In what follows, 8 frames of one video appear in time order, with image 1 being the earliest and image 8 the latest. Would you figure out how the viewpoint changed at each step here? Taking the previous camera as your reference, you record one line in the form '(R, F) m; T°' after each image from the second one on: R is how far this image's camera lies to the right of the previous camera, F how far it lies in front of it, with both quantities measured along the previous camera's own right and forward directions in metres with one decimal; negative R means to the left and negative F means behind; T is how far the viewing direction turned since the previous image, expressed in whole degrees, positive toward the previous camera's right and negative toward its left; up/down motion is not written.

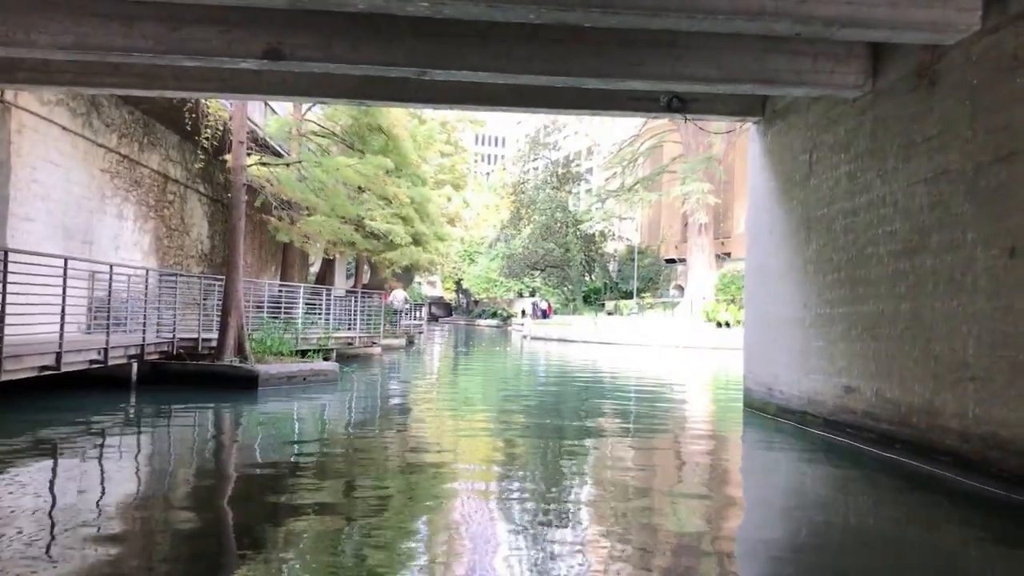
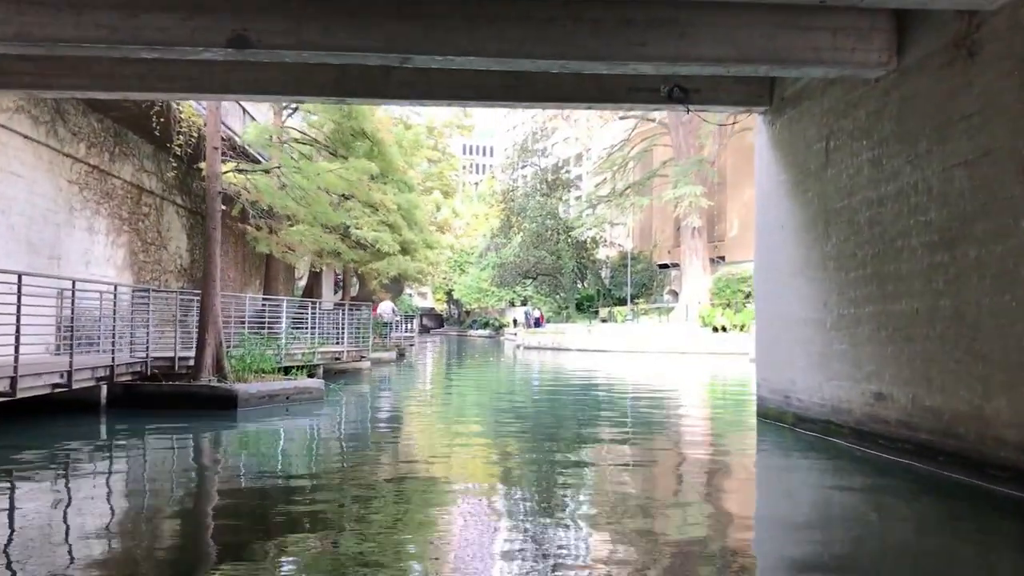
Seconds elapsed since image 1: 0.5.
(0.0, +0.7) m; +1°
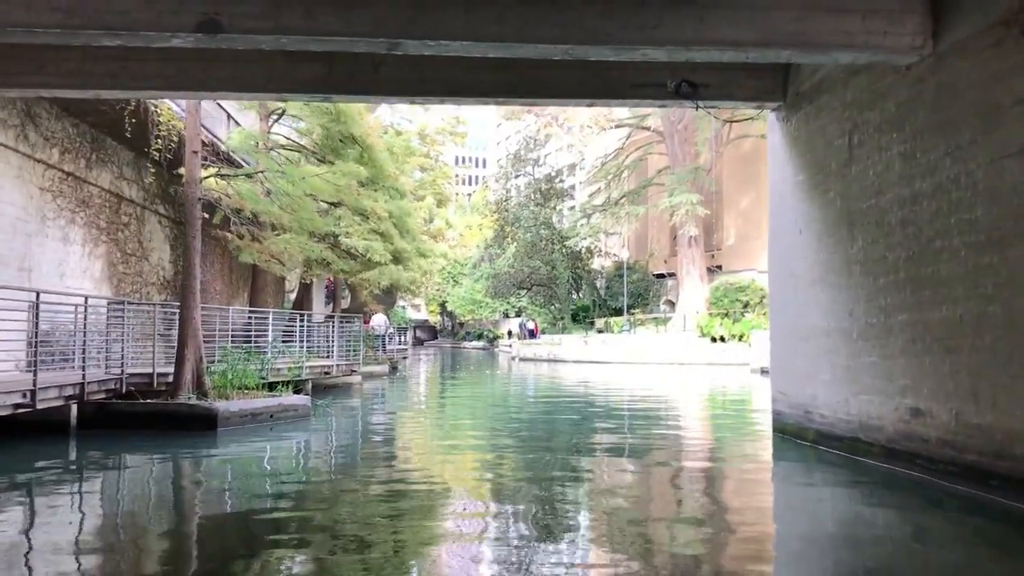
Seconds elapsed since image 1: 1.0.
(0.0, +0.6) m; 0°
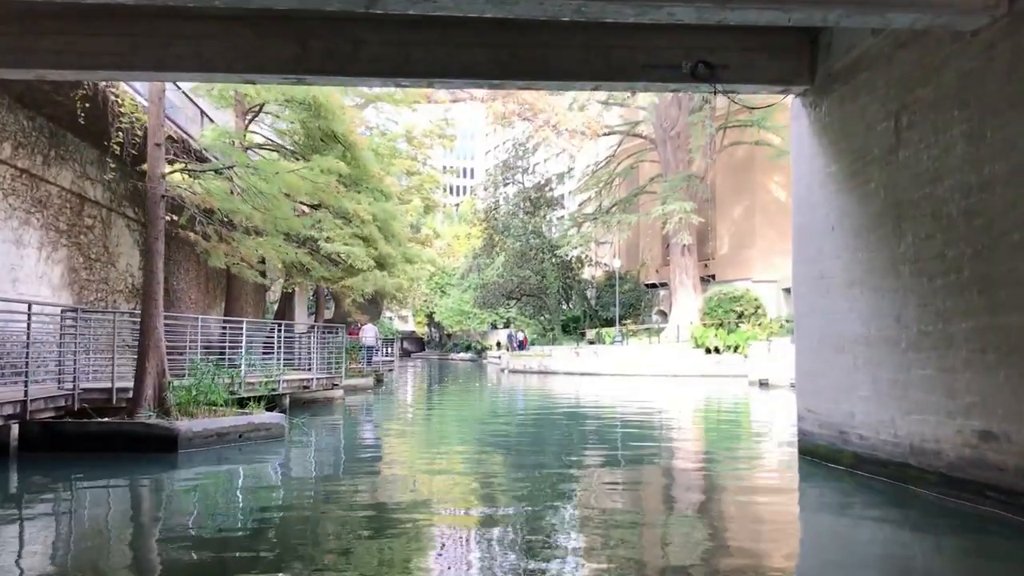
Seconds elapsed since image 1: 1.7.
(-0.1, +1.0) m; +1°
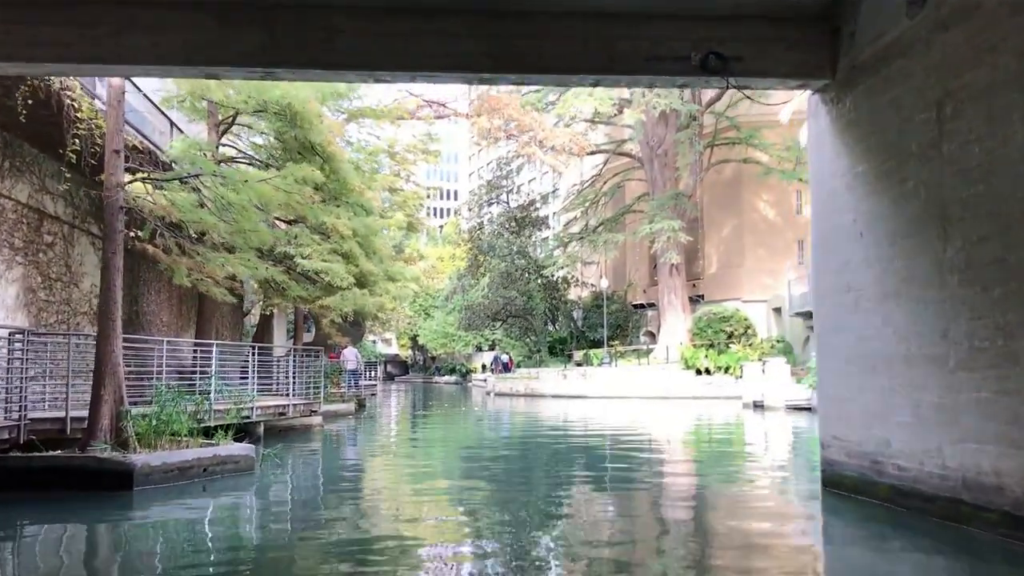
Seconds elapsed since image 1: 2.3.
(-0.1, +0.8) m; +1°
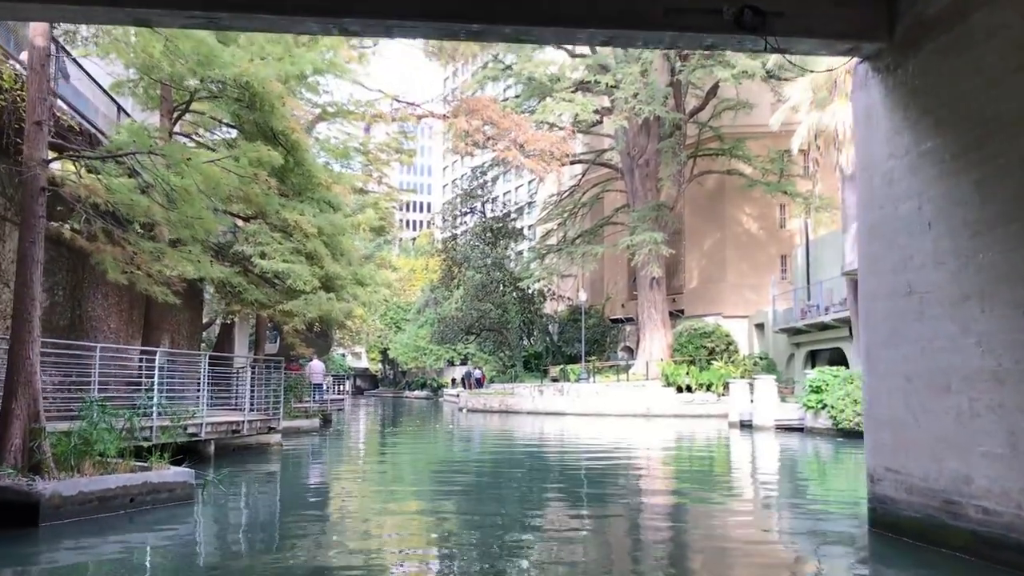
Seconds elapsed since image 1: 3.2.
(-0.1, +1.2) m; +2°
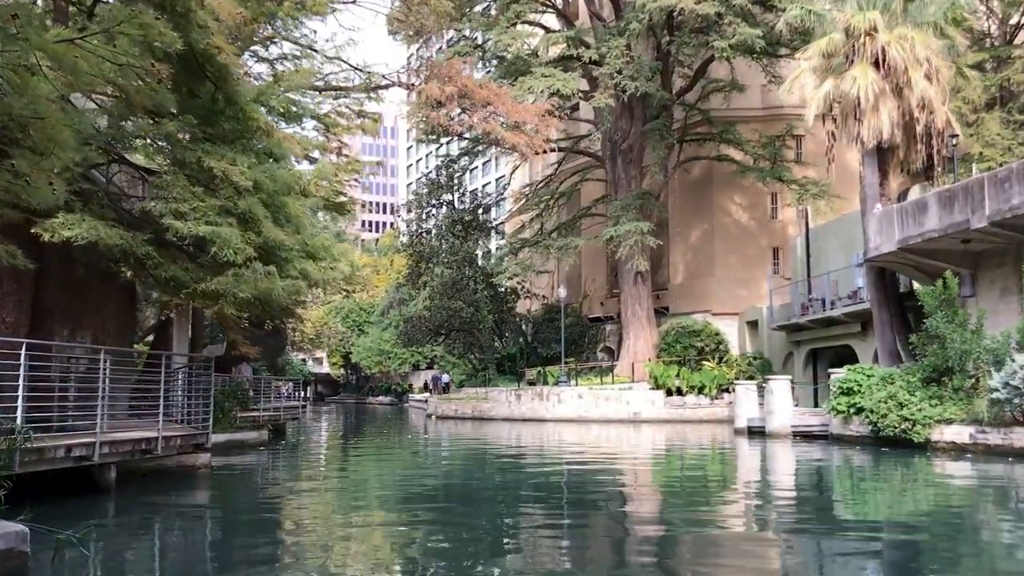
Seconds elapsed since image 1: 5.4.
(-0.4, +2.9) m; +2°
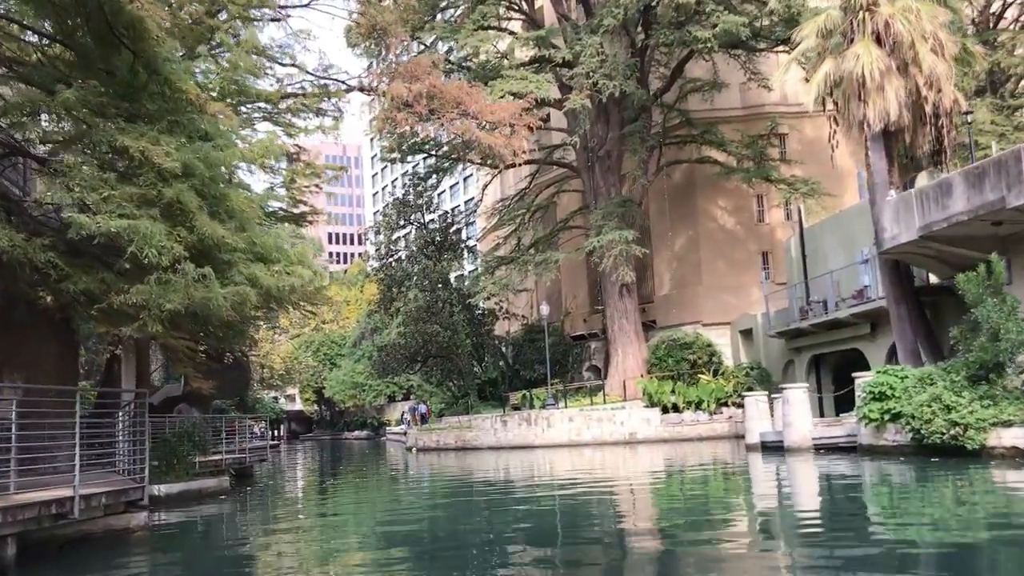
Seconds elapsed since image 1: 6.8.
(-0.3, +1.9) m; +2°
